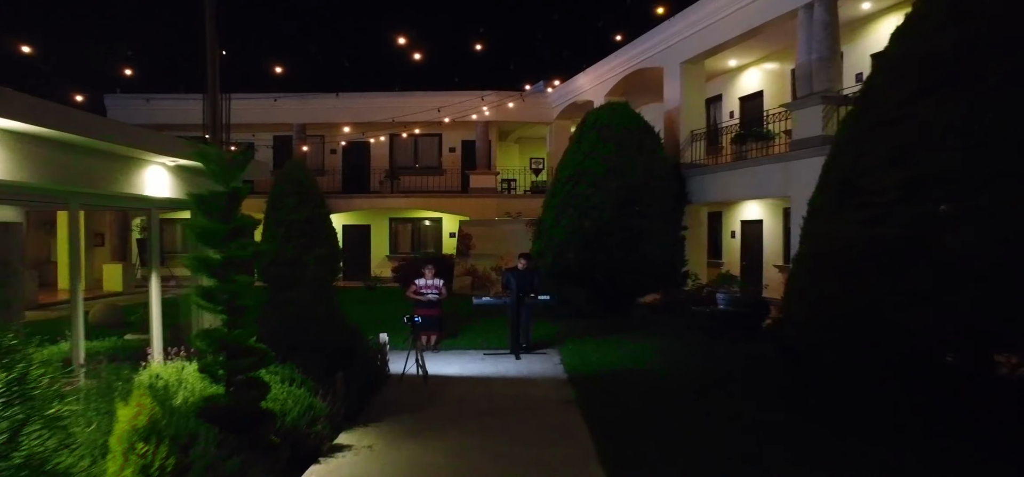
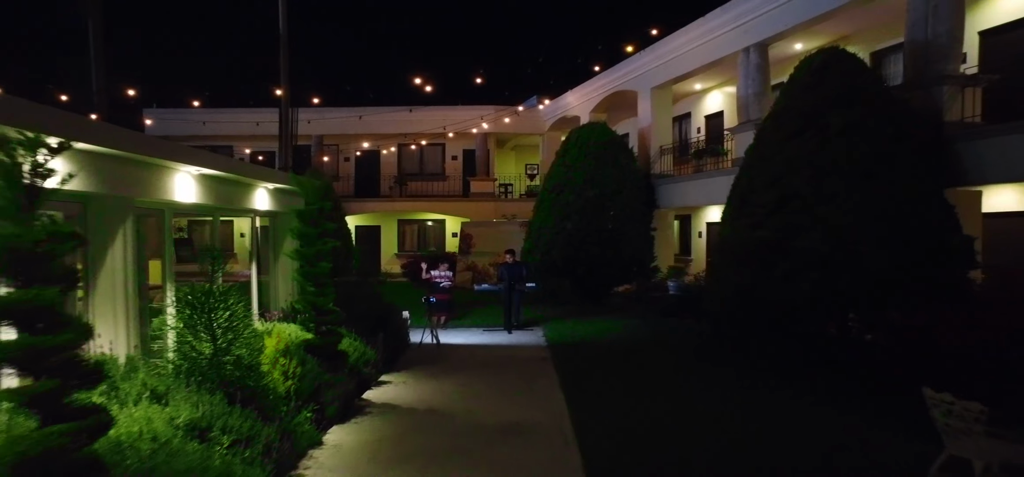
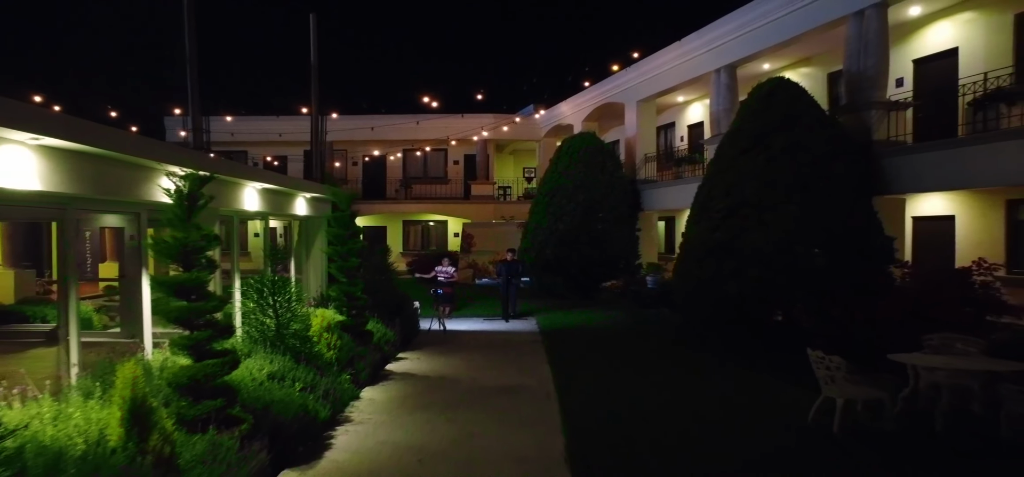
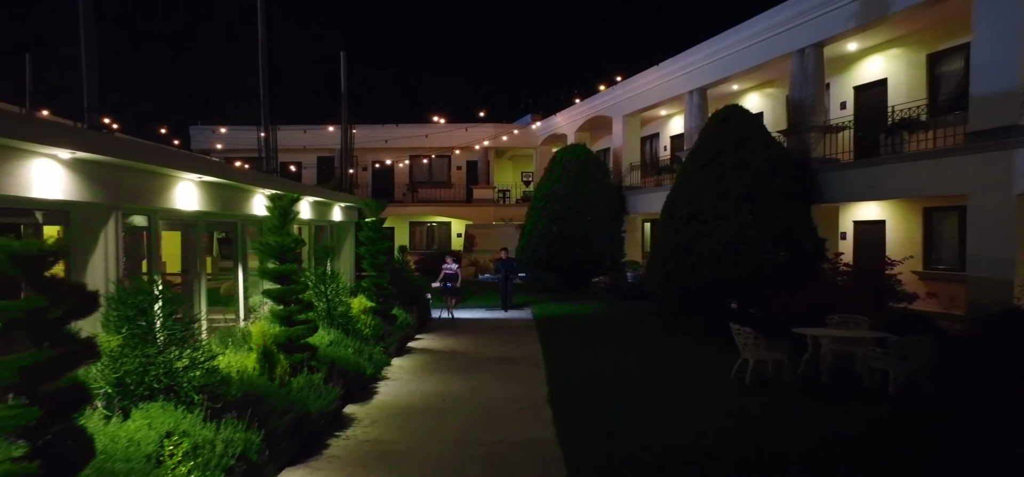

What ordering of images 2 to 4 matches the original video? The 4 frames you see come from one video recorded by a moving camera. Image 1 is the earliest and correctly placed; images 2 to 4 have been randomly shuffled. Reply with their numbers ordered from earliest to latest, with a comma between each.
2, 3, 4
